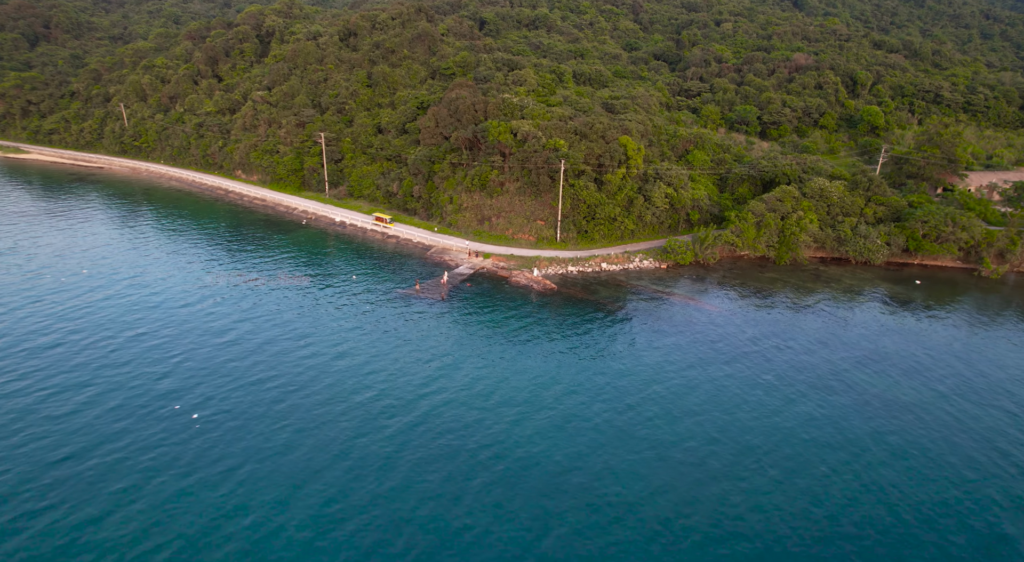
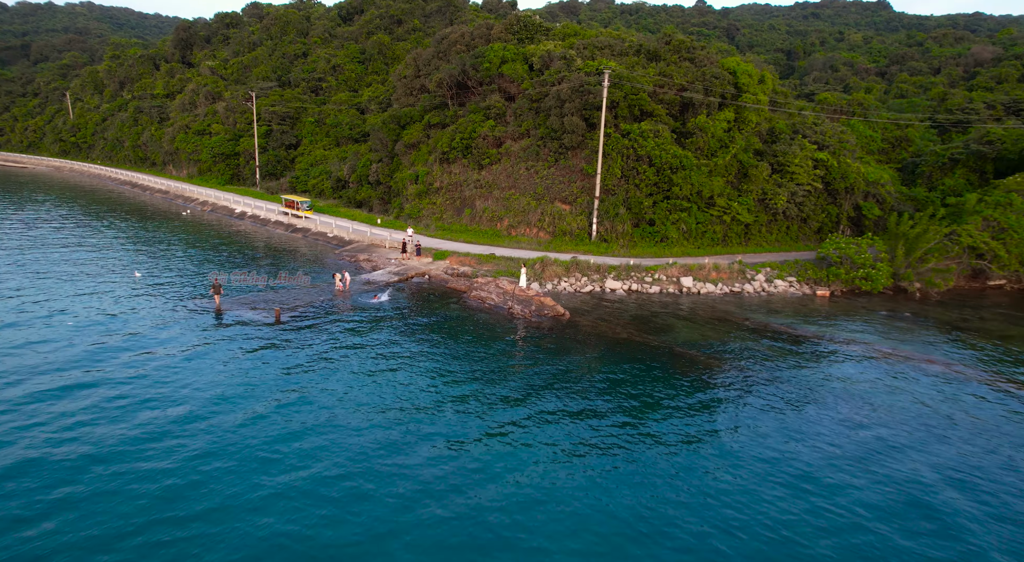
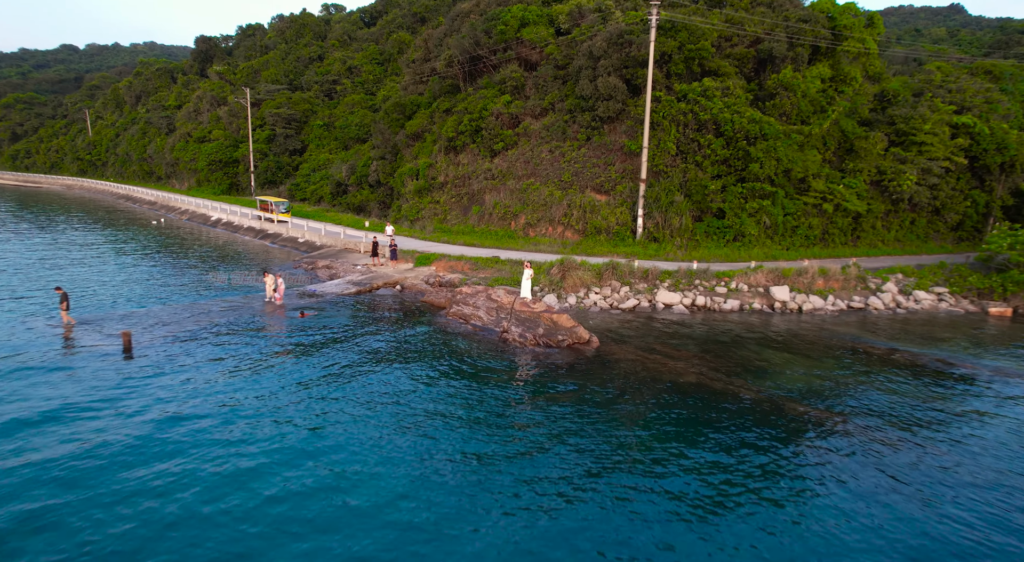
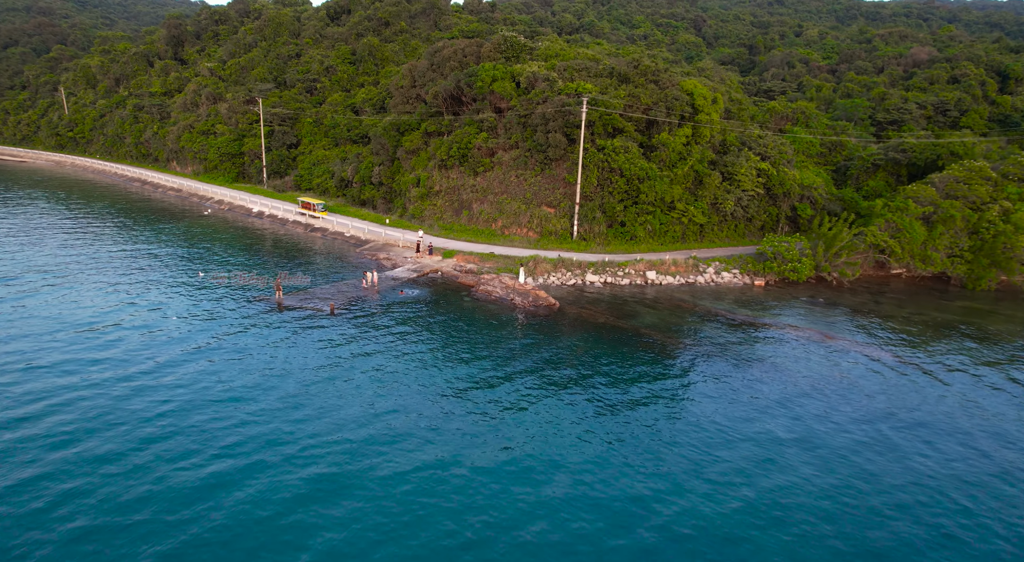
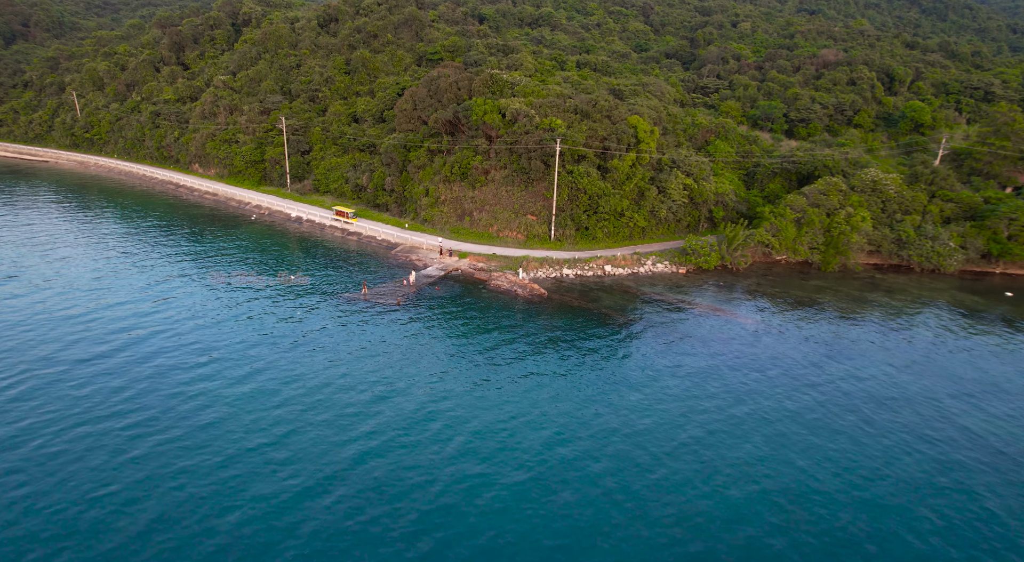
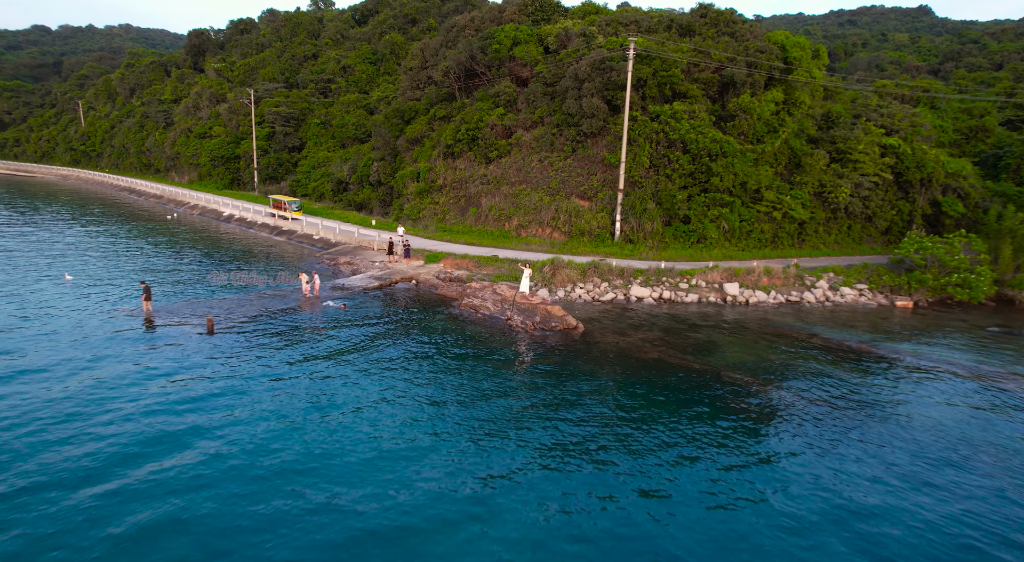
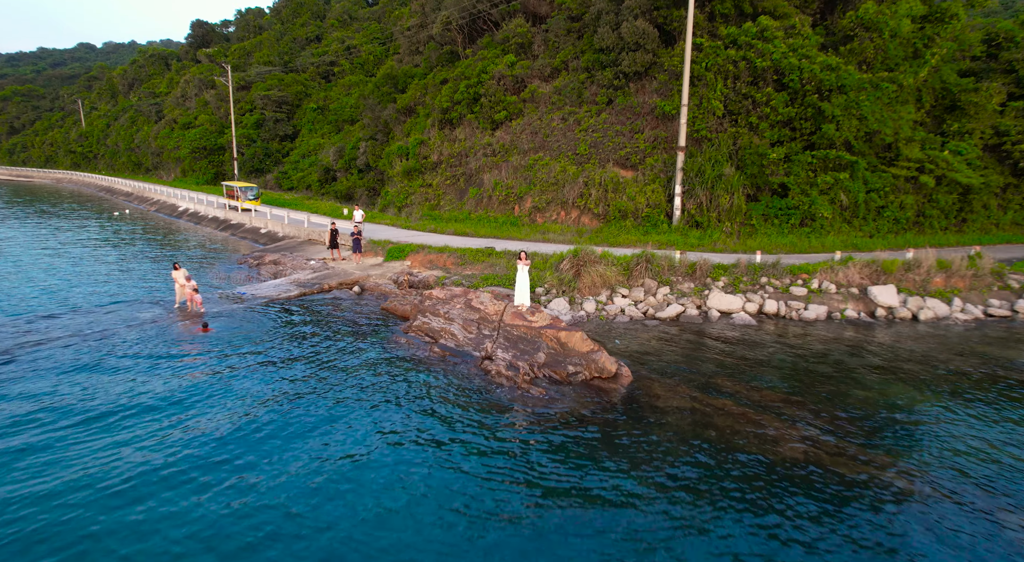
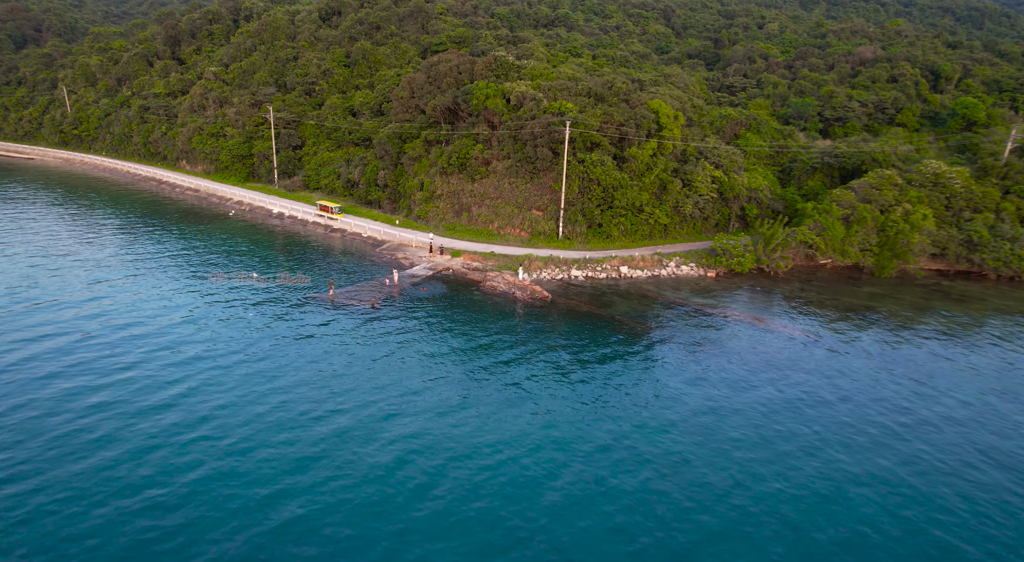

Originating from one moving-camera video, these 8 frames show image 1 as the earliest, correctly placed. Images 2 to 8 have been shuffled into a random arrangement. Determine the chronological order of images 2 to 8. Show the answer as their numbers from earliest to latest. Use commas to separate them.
5, 8, 4, 2, 6, 3, 7
